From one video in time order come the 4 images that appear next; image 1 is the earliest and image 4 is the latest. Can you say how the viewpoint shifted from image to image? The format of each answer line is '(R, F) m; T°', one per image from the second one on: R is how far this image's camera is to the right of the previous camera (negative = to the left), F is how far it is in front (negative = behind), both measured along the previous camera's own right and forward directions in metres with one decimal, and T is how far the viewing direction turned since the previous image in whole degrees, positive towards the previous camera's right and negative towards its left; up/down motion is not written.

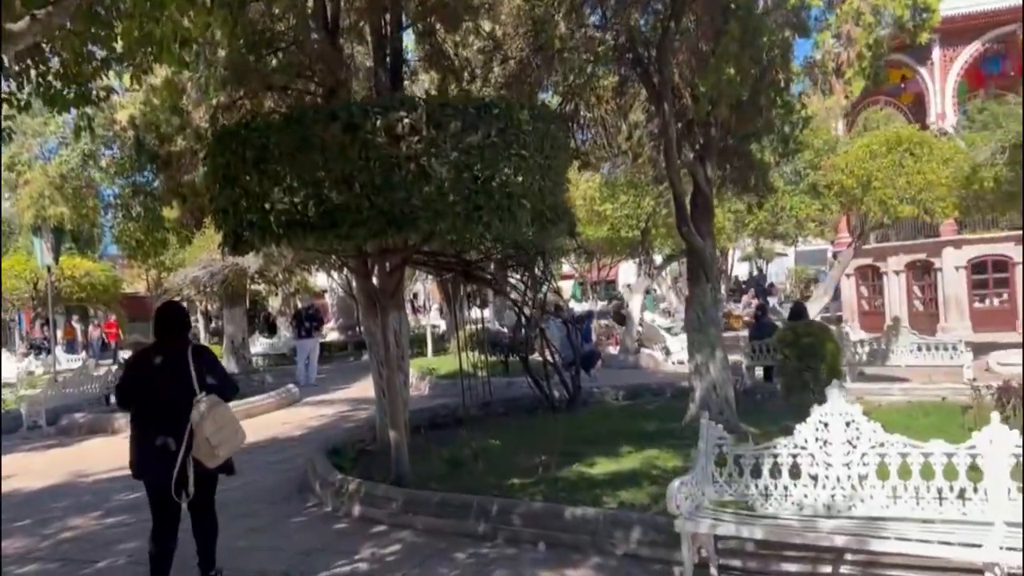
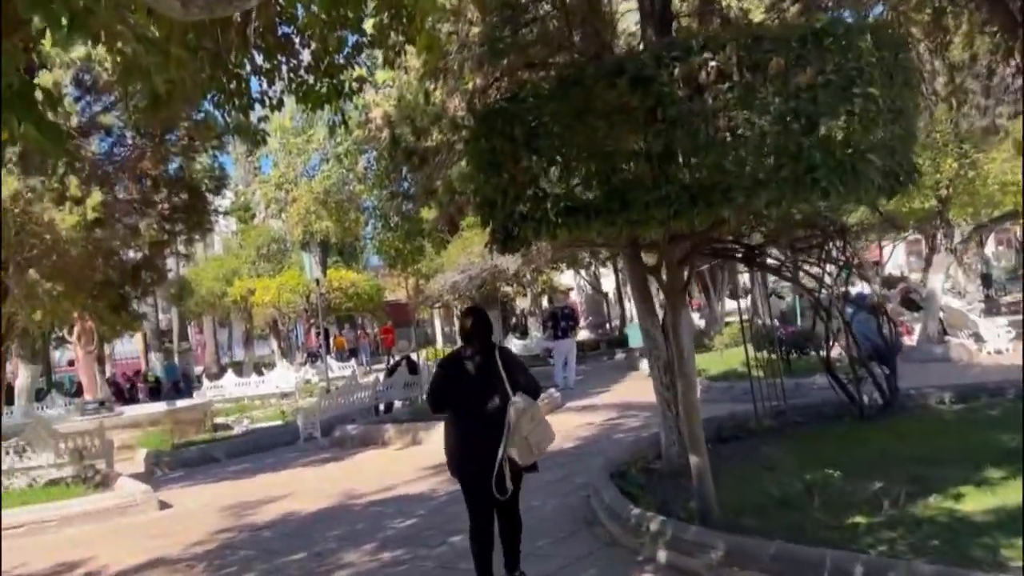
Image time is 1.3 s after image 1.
(-0.6, +1.3) m; -16°
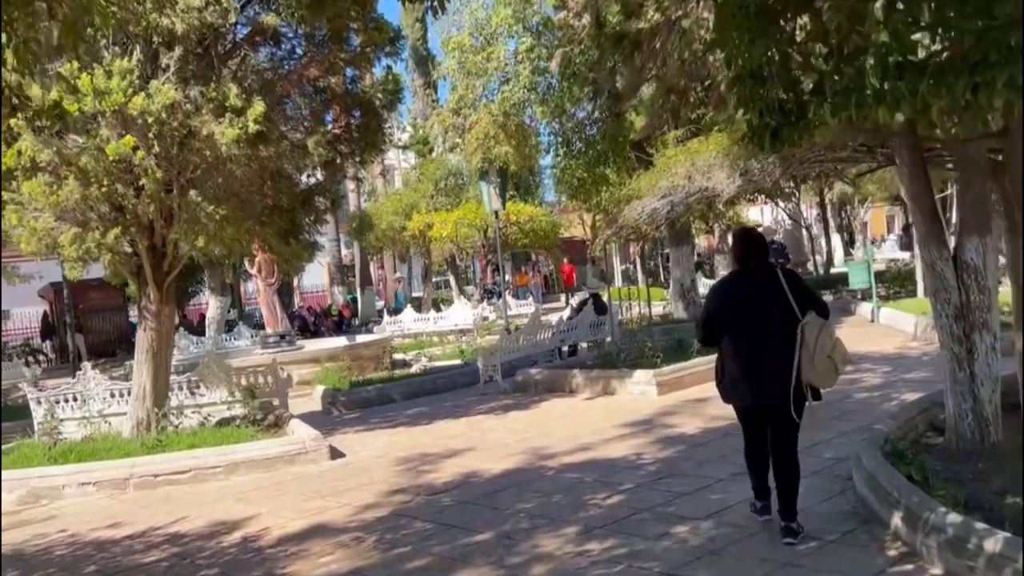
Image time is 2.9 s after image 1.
(-0.4, +1.6) m; -11°
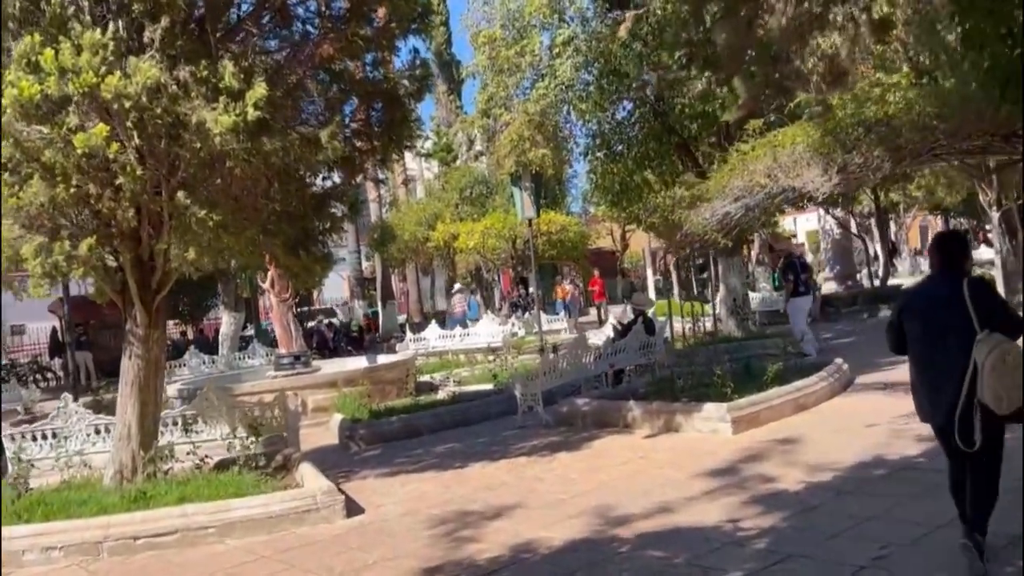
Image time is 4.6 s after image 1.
(-0.3, +1.5) m; -1°
